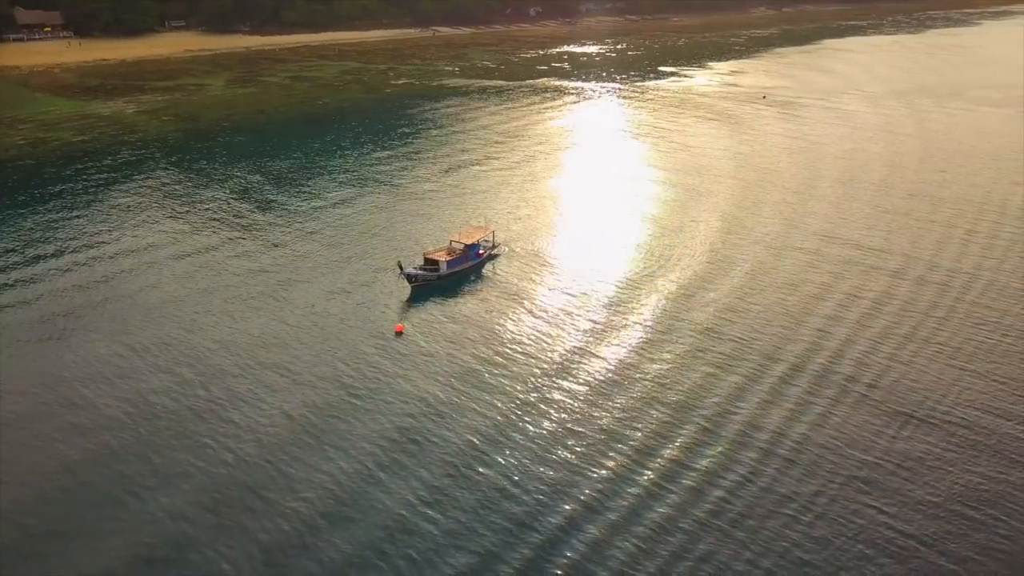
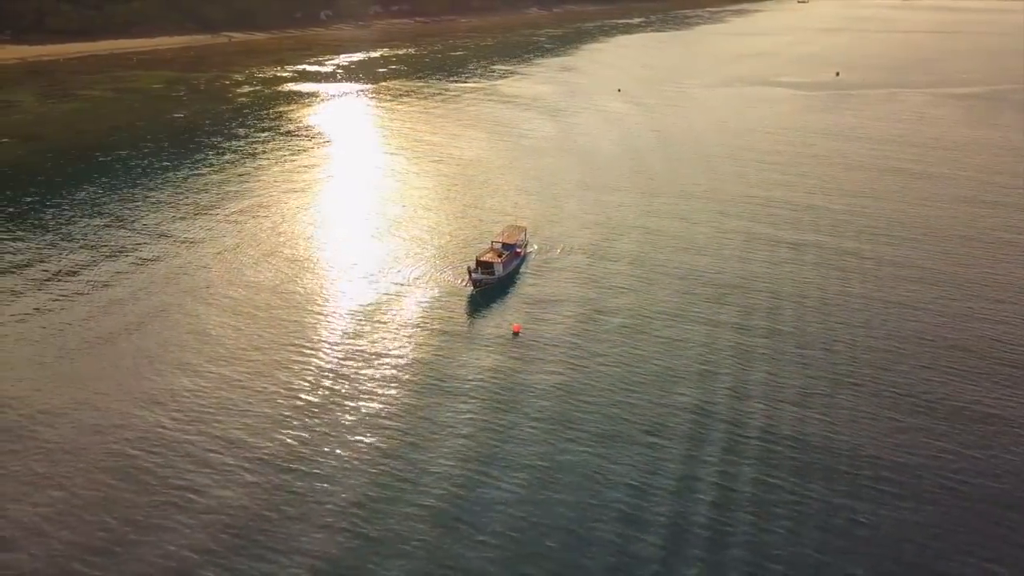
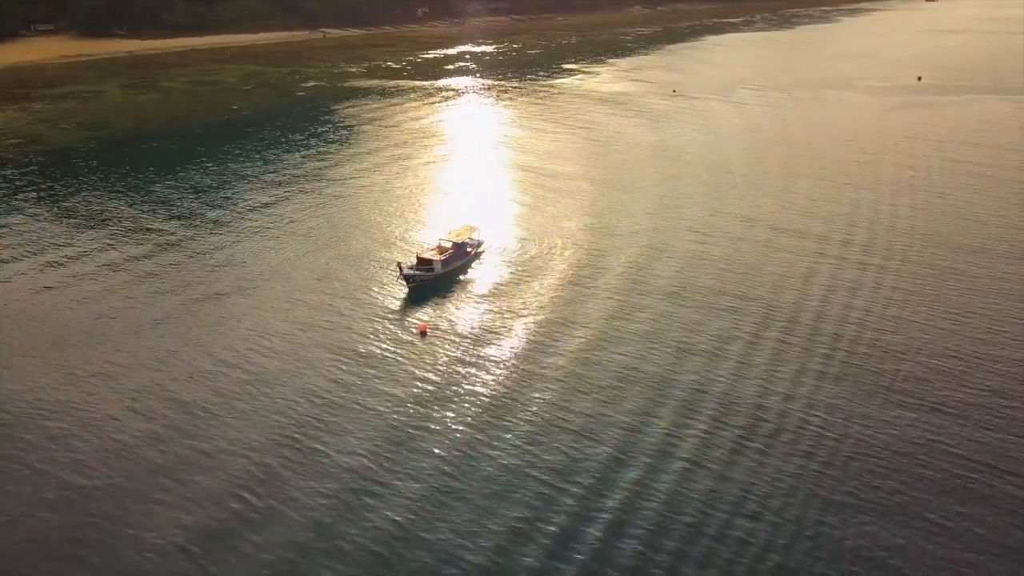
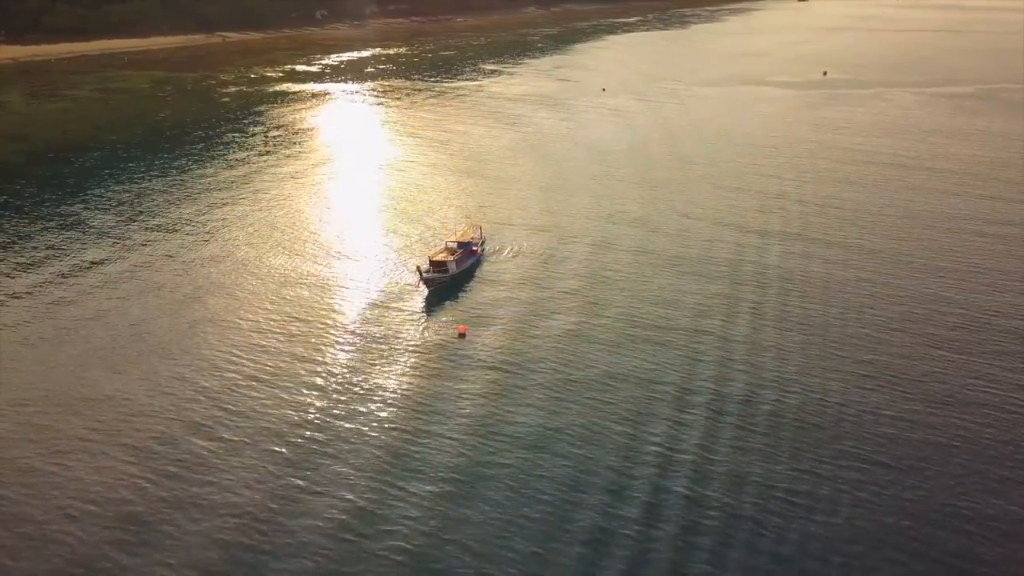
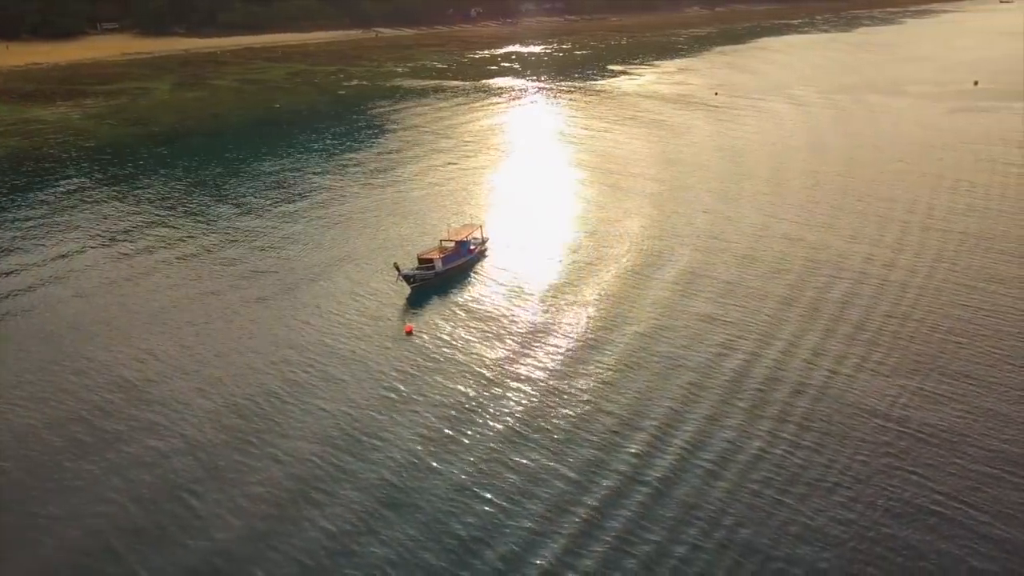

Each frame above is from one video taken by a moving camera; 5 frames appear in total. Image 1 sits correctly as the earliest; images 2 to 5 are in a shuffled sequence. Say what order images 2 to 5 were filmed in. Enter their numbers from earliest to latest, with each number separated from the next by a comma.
5, 3, 4, 2
